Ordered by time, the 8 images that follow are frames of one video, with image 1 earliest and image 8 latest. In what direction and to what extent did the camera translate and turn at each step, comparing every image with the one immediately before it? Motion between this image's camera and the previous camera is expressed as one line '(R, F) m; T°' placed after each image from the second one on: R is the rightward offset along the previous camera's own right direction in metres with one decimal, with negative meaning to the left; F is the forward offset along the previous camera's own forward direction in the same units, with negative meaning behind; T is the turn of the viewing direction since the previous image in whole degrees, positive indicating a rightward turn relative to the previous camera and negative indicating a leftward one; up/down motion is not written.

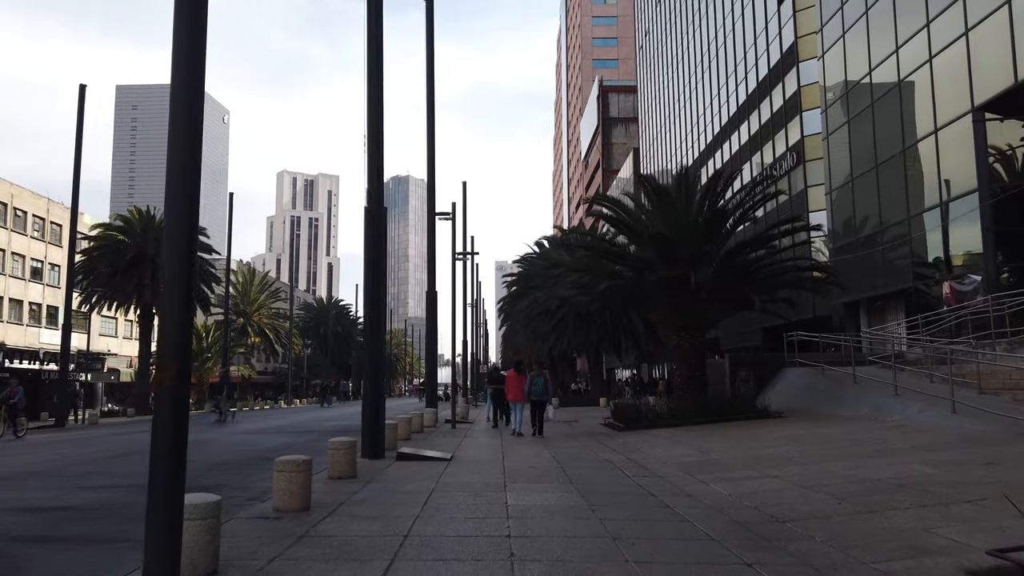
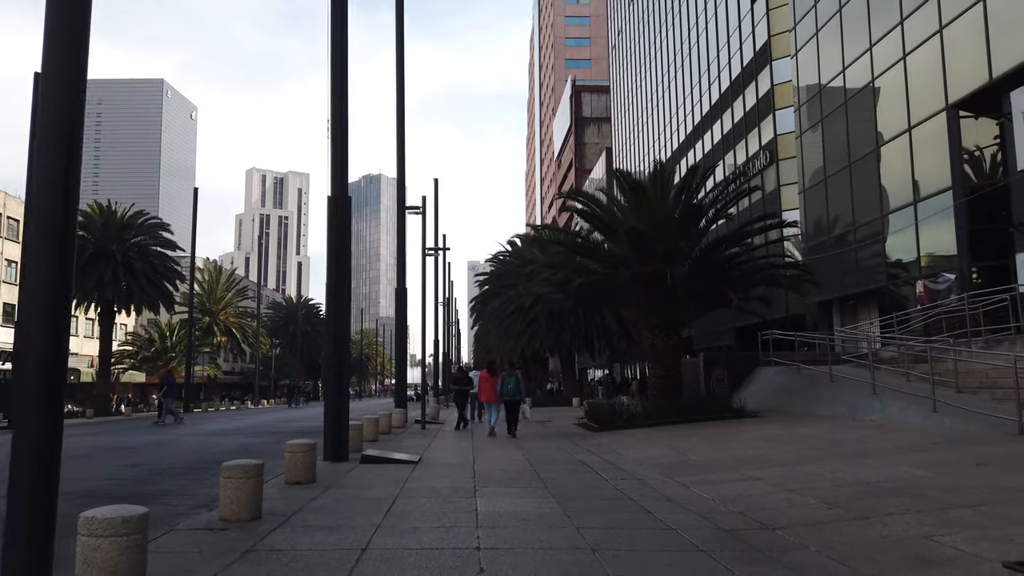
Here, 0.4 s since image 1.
(0.0, +0.6) m; +2°
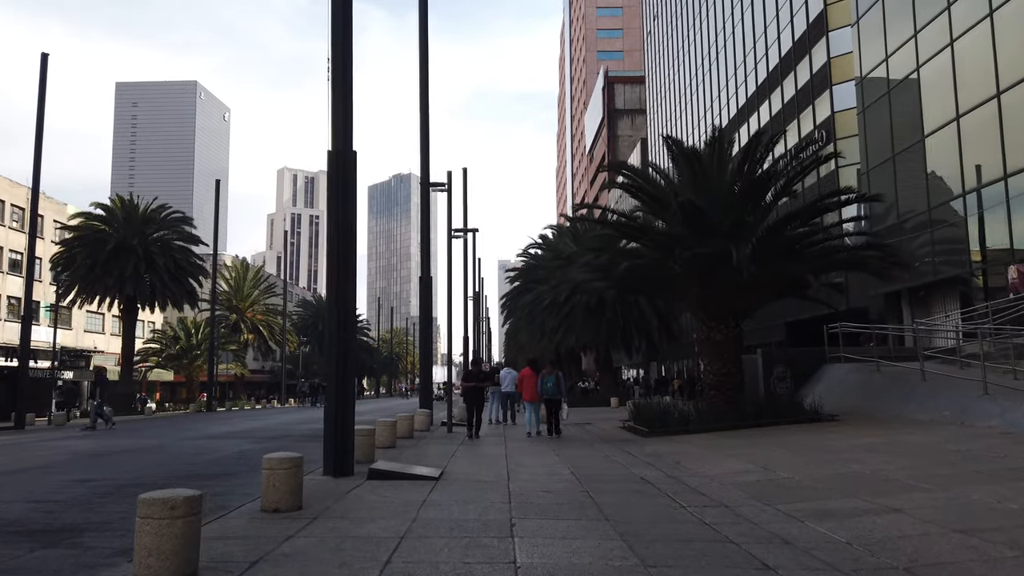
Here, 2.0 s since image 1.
(-0.2, +2.4) m; -2°
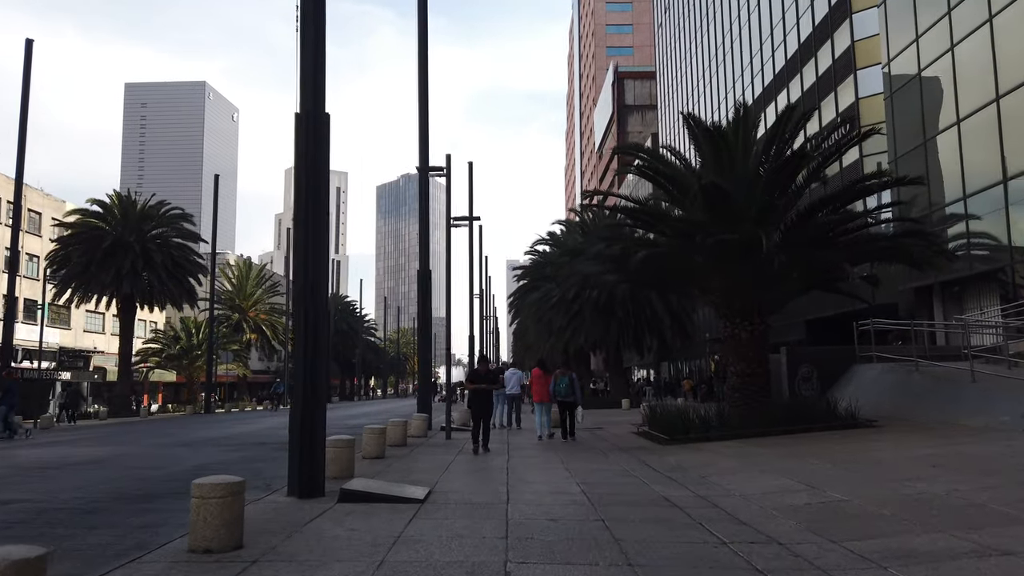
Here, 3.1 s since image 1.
(+0.1, +1.5) m; -1°
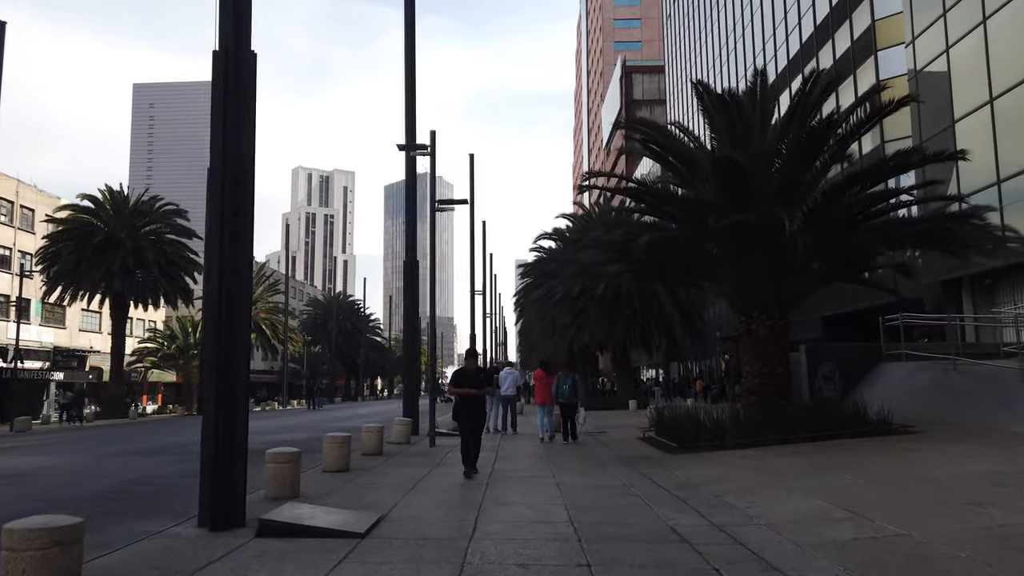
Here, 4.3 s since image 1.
(+0.4, +1.7) m; -1°
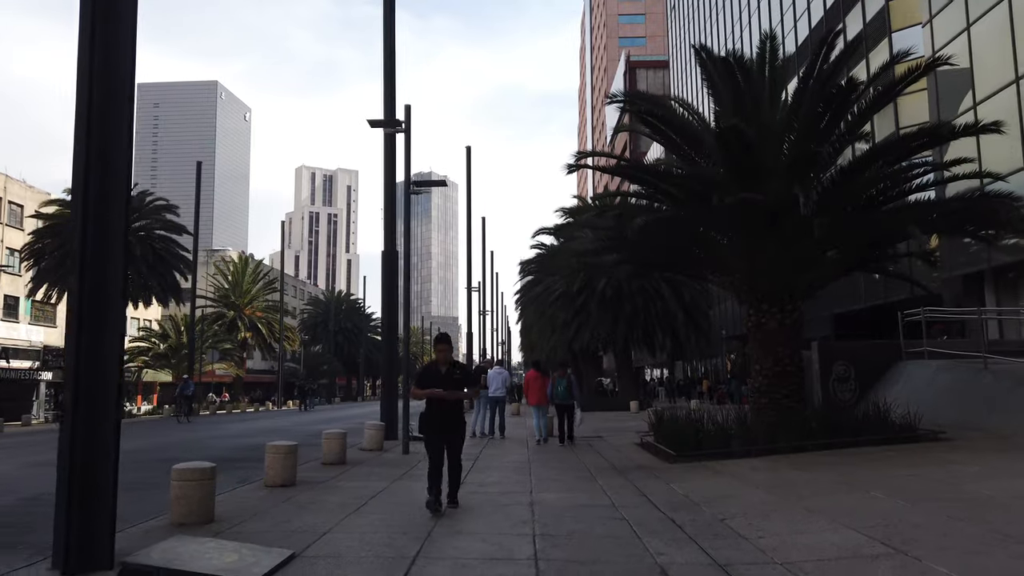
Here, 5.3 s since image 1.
(+0.4, +1.5) m; 0°
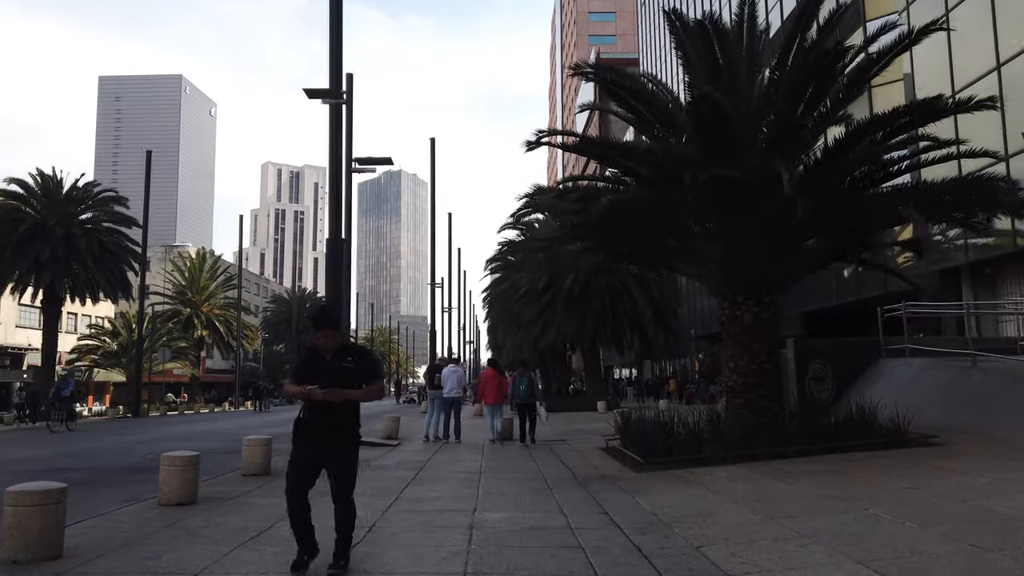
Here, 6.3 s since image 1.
(+0.3, +1.3) m; +2°
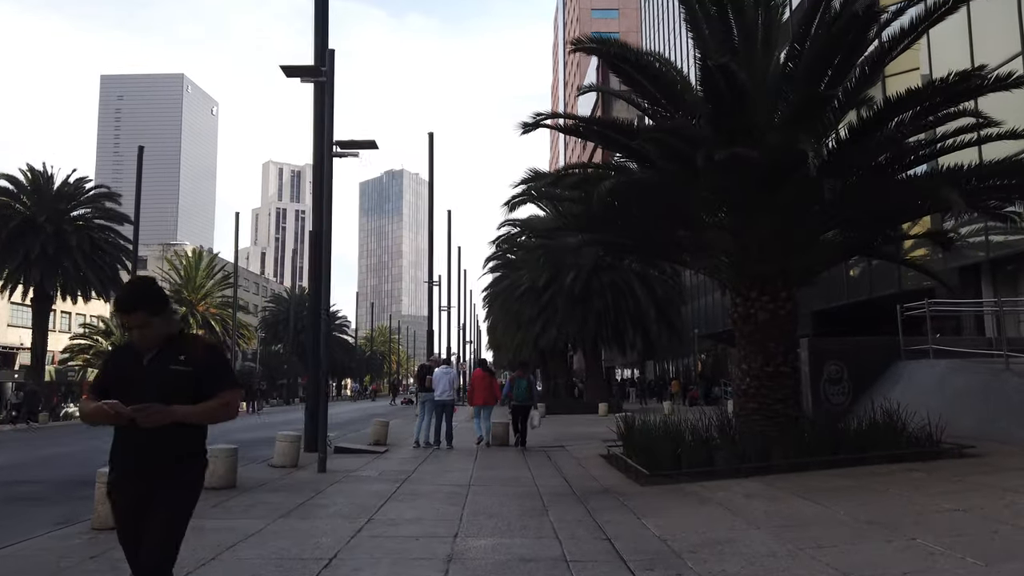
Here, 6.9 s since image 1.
(+0.1, +1.0) m; 0°
